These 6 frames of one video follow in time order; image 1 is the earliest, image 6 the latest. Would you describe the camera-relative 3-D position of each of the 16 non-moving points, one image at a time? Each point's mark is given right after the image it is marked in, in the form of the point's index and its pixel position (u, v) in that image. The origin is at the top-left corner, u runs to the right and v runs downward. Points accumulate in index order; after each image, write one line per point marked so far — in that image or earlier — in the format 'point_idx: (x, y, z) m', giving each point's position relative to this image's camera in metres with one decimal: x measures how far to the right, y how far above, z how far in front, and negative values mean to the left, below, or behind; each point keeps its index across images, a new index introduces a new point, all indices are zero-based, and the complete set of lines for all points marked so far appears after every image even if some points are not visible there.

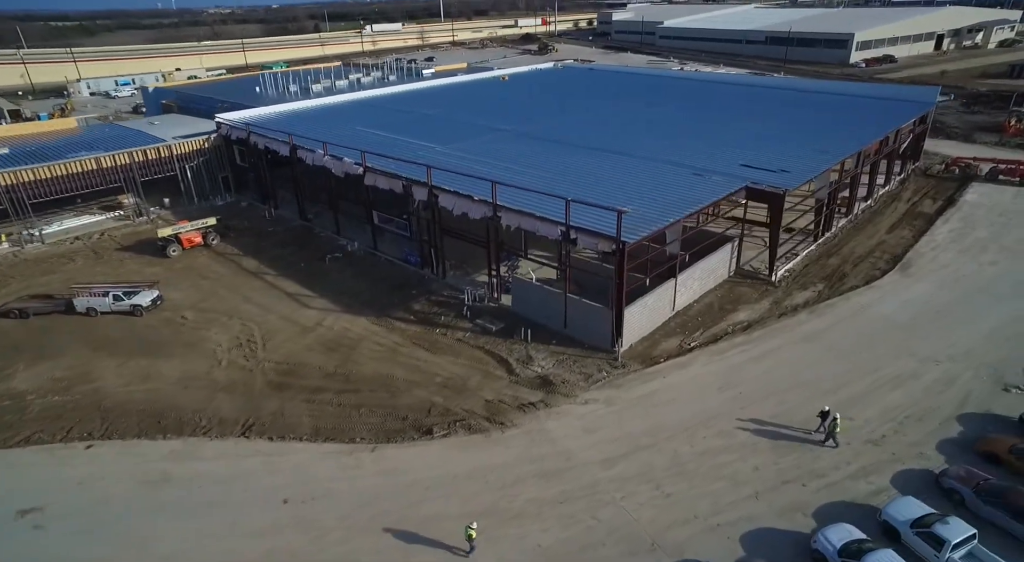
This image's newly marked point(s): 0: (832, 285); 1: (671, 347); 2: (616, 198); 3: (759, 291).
0: (+10.0, -0.1, +19.3) m
1: (+4.2, -1.7, +16.3) m
2: (+3.0, +2.2, +17.5) m
3: (+7.6, -0.3, +18.9) m
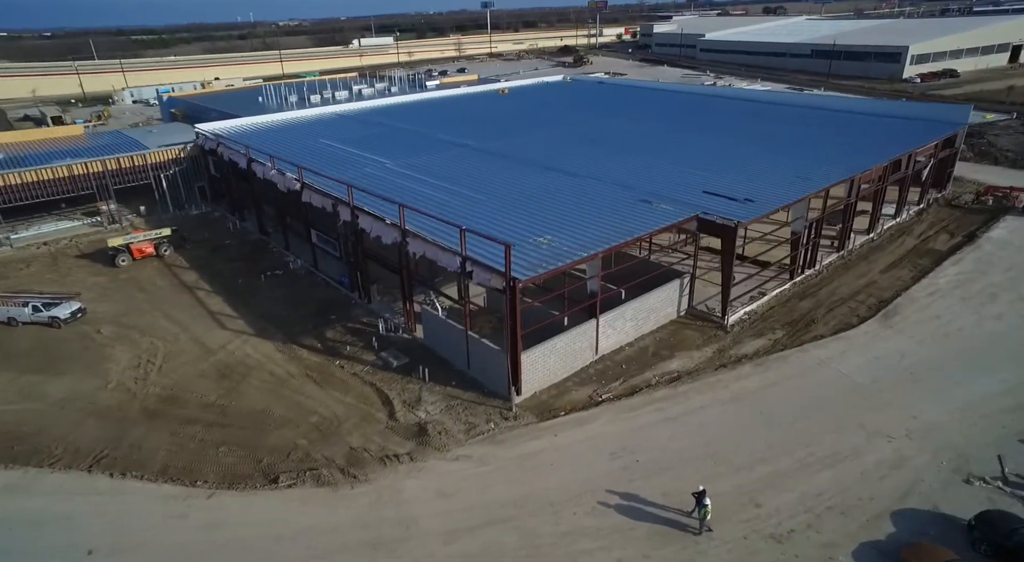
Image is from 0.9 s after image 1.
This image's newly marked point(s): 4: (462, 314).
0: (+7.7, -1.4, +16.8) m
1: (+1.6, -2.7, +14.4) m
2: (+0.6, +1.2, +15.8) m
3: (+5.2, -1.5, +16.7) m
4: (-1.4, -1.0, +17.4) m
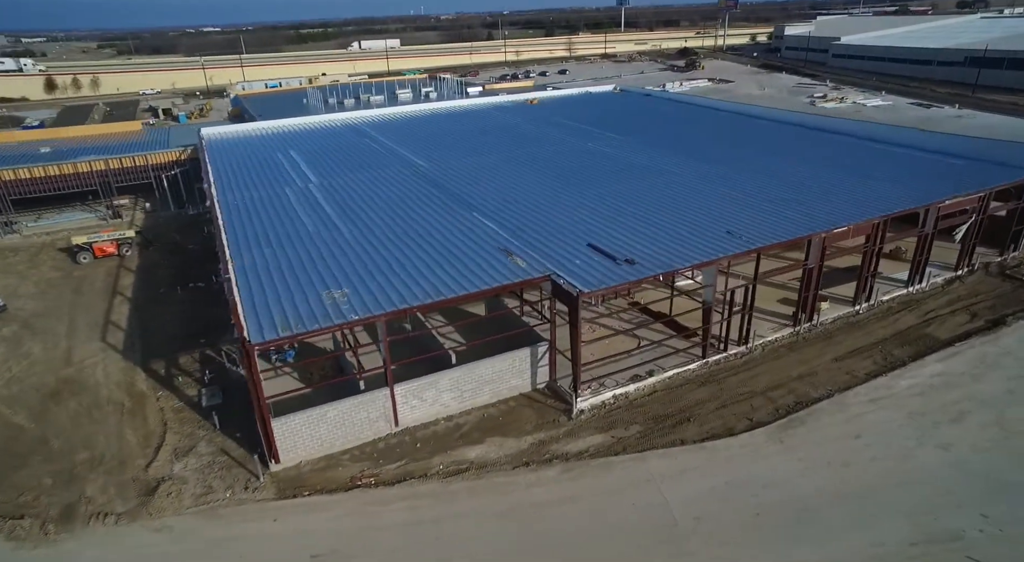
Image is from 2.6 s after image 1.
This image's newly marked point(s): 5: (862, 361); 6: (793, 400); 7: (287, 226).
0: (+3.1, -3.3, +13.5) m
1: (-3.5, -4.0, +12.6) m
2: (-3.8, 0.0, +14.1) m
3: (+0.7, -3.1, +14.0) m
4: (-5.6, -2.0, +16.2) m
5: (+8.9, -2.0, +15.7) m
6: (+6.5, -2.8, +14.3) m
7: (-6.4, +1.5, +17.5) m
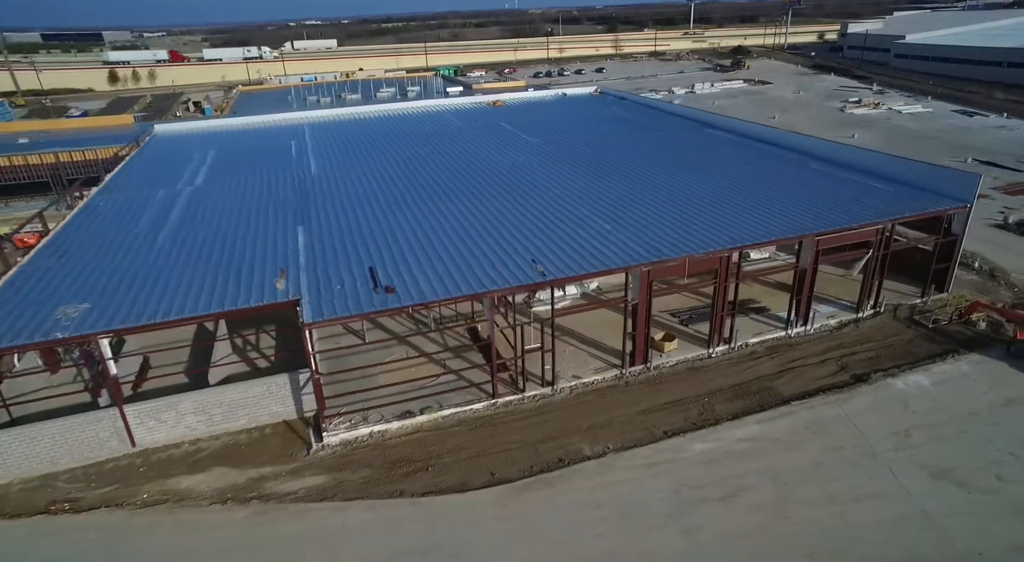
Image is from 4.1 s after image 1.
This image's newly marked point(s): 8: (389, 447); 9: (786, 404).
0: (-2.6, -3.9, +12.4) m
1: (-9.3, -4.3, +12.4) m
2: (-9.1, -0.2, +13.8) m
3: (-4.9, -3.6, +13.1) m
4: (-10.7, -2.1, +16.1) m
5: (+3.6, -3.0, +13.7) m
6: (+0.9, -3.6, +12.7) m
7: (-11.2, +1.5, +17.5) m
8: (-2.6, -3.5, +13.2) m
9: (+6.1, -2.8, +13.8) m
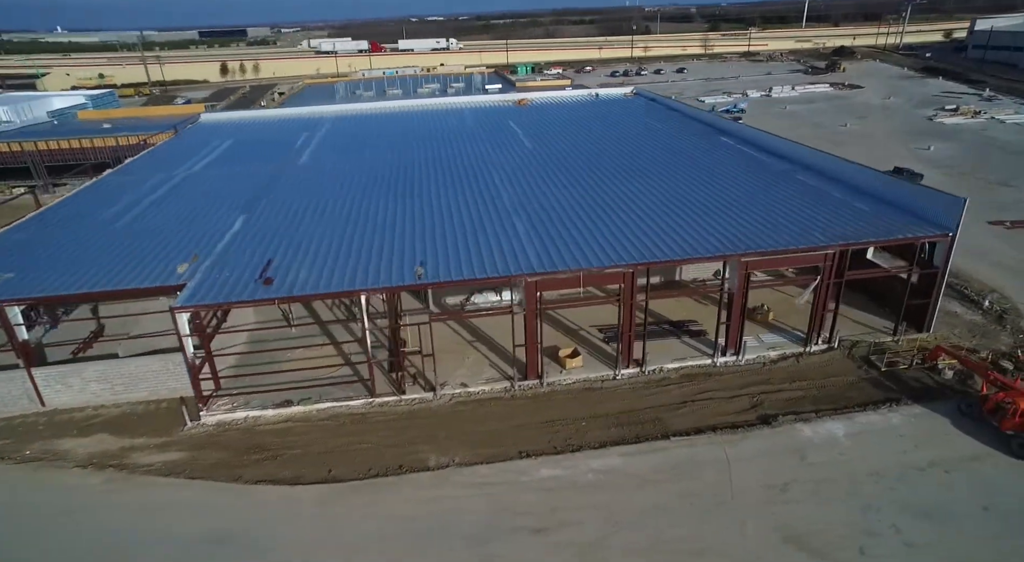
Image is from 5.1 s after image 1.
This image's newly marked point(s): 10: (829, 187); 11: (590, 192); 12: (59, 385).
0: (-5.8, -3.7, +12.7) m
1: (-12.3, -3.6, +13.9) m
2: (-11.6, +0.4, +15.2) m
3: (-7.9, -3.3, +13.9) m
4: (-13.0, -1.4, +17.8) m
5: (+0.6, -3.2, +13.0) m
6: (-2.2, -3.6, +12.4) m
7: (-12.9, +2.3, +19.2) m
8: (-5.6, -3.3, +13.5) m
9: (+3.2, -3.2, +12.6) m
10: (+9.4, +2.7, +18.0) m
11: (+2.6, +2.7, +18.9) m
12: (-10.5, -2.4, +14.4) m
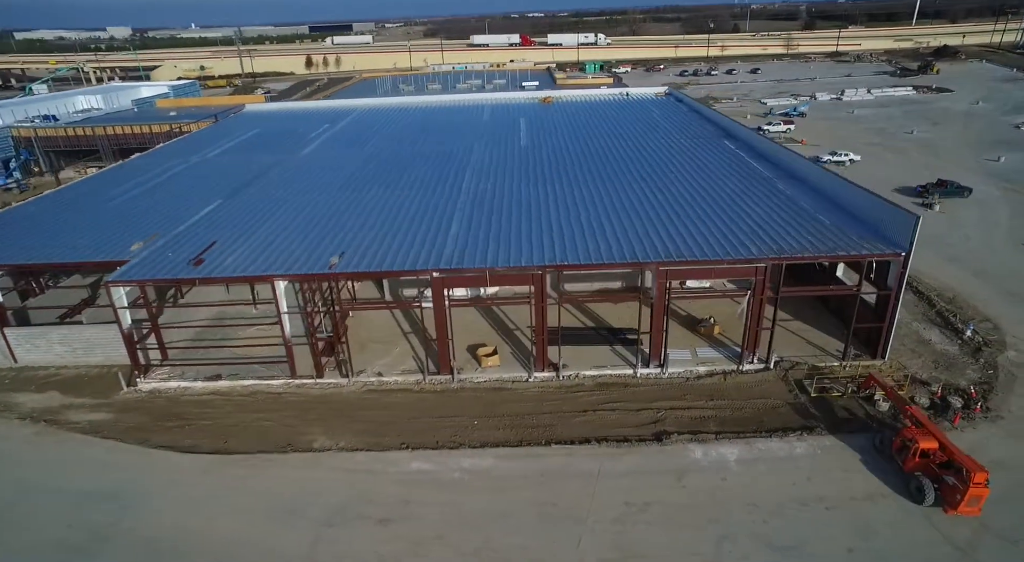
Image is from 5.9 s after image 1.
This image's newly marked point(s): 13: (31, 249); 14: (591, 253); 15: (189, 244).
0: (-8.1, -3.2, +13.7) m
1: (-14.4, -2.7, +15.8) m
2: (-13.3, +1.3, +17.0) m
3: (-10.0, -2.6, +15.2) m
4: (-14.3, -0.4, +19.7) m
5: (-1.7, -3.1, +13.1) m
6: (-4.6, -3.4, +12.9) m
7: (-13.9, +3.2, +21.1) m
8: (-7.8, -2.8, +14.5) m
9: (+0.7, -3.3, +12.4) m
10: (+8.0, +2.3, +16.7) m
11: (+1.4, +2.7, +18.5) m
12: (-12.5, -1.6, +16.1) m
13: (-12.6, +0.9, +16.2) m
14: (+2.0, +0.7, +14.0) m
15: (-8.1, +1.0, +15.7) m
